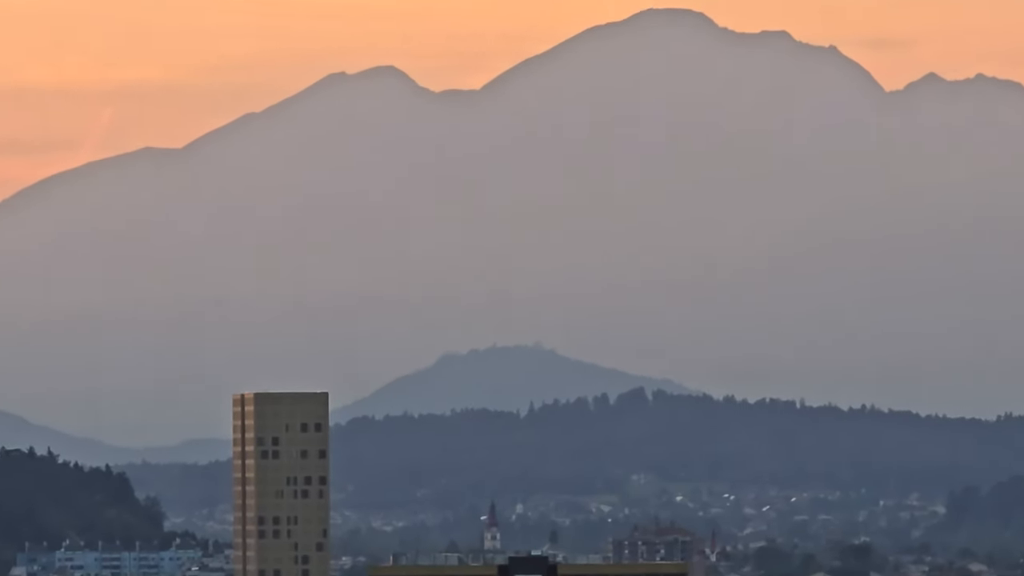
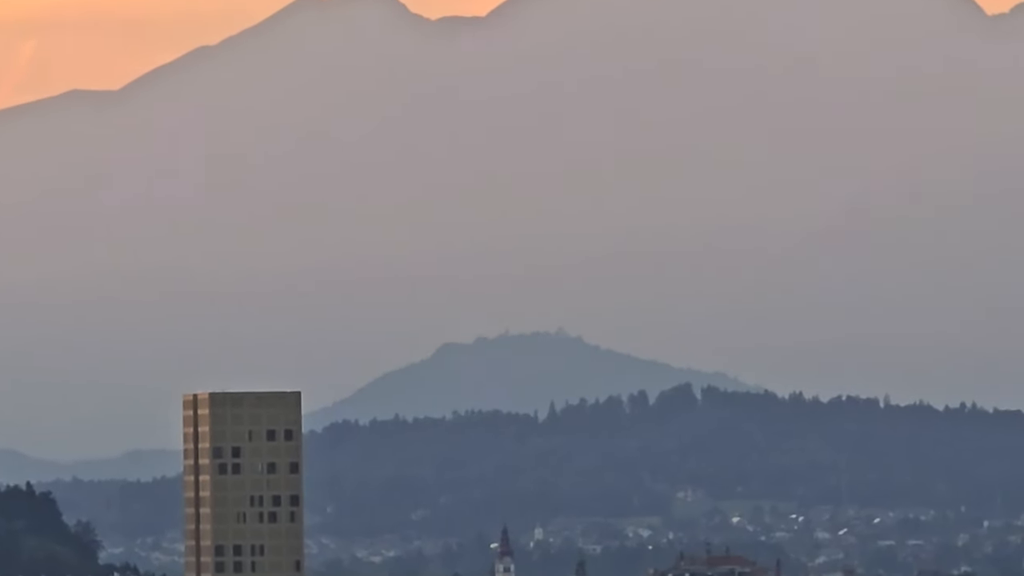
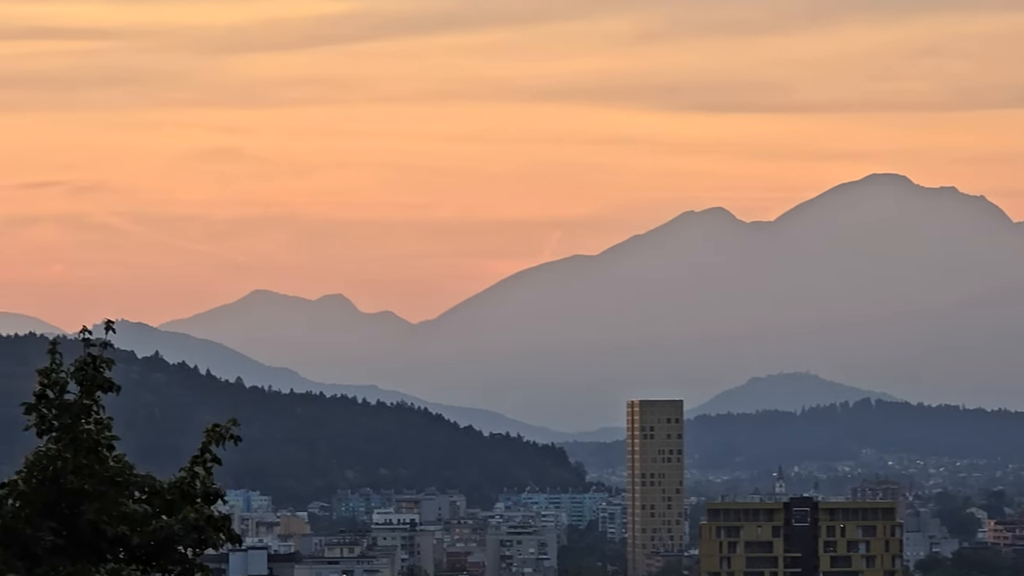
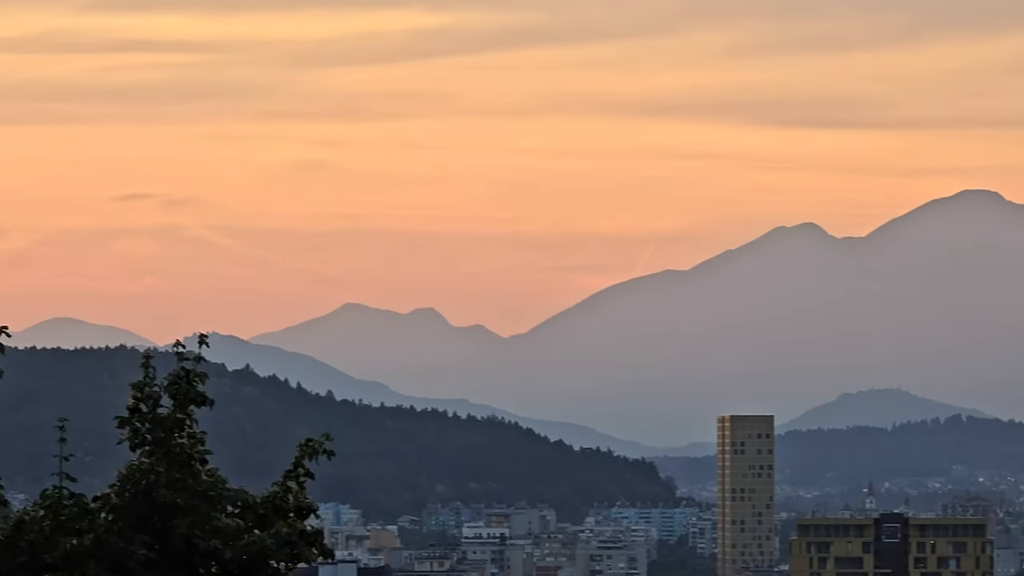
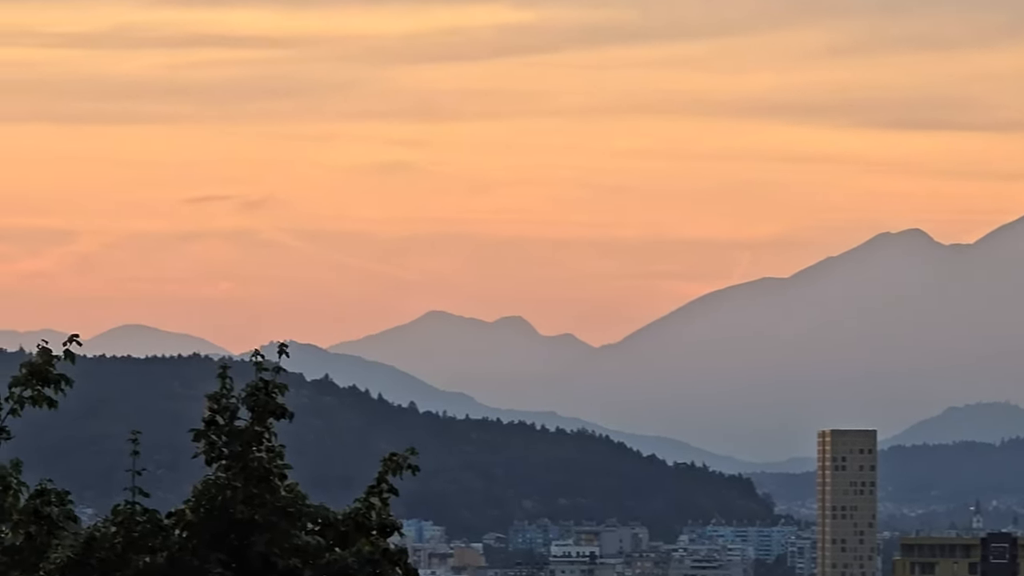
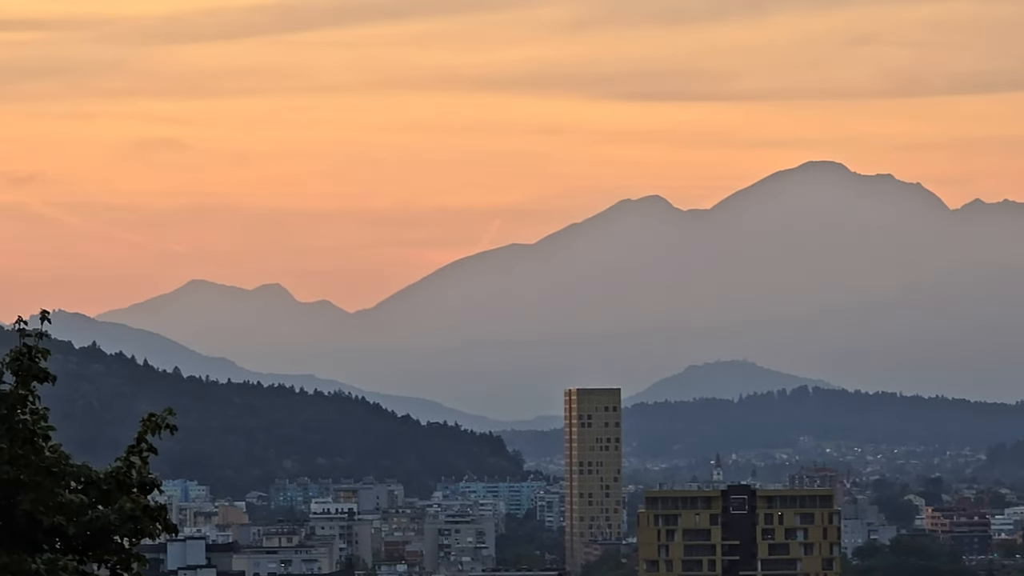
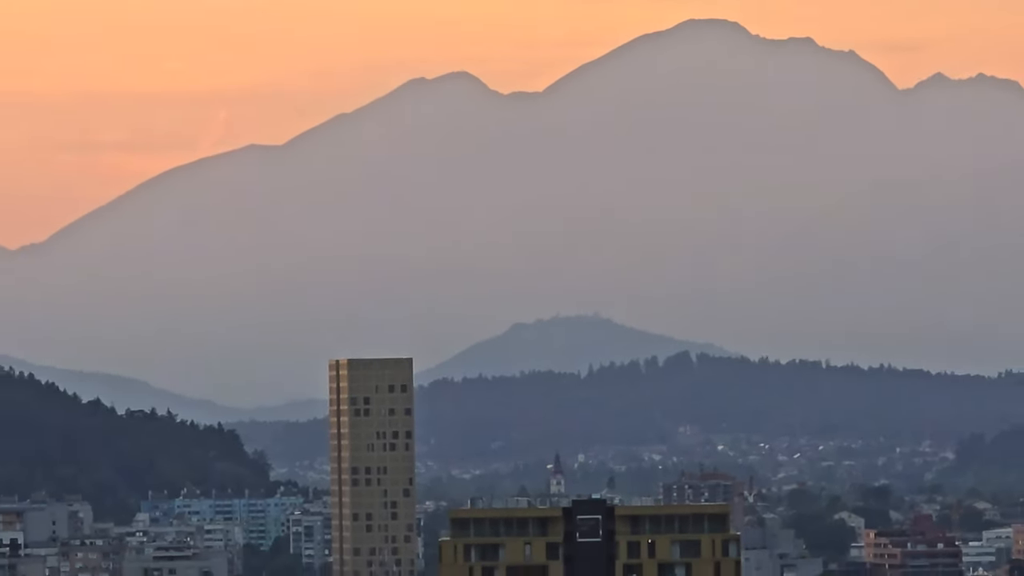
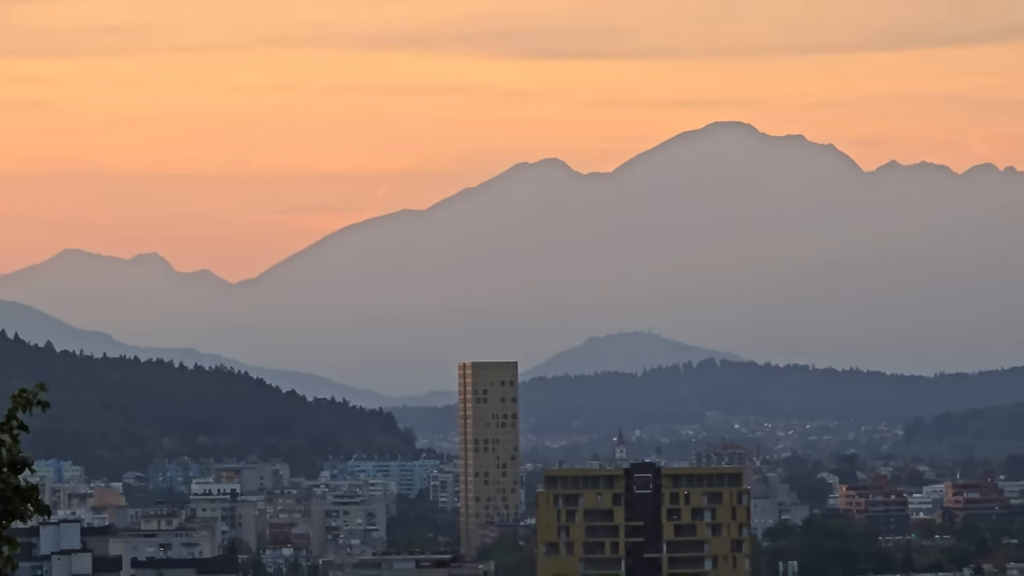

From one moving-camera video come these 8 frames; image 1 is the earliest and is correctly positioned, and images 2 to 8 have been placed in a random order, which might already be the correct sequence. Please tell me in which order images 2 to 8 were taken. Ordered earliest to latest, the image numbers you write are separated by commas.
2, 7, 8, 6, 3, 4, 5
